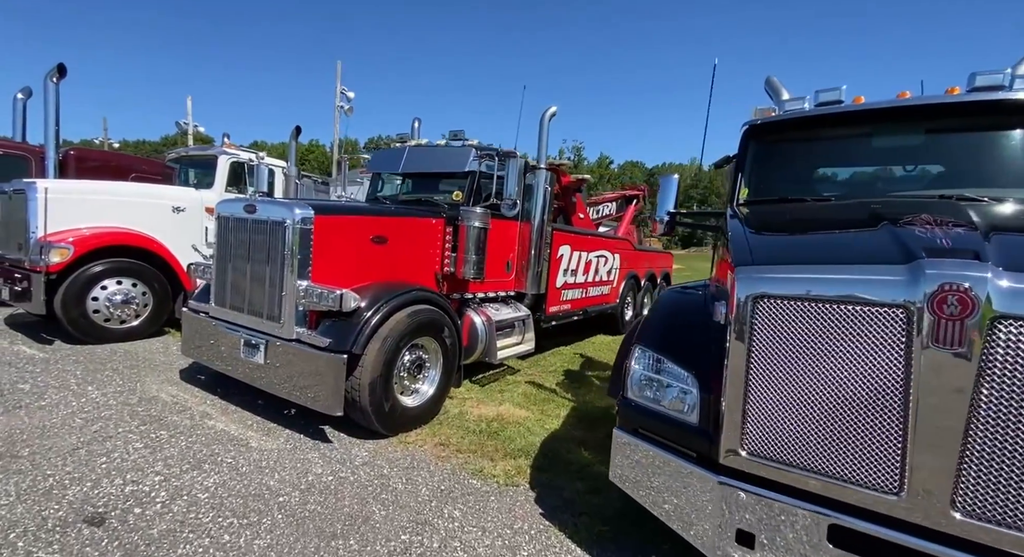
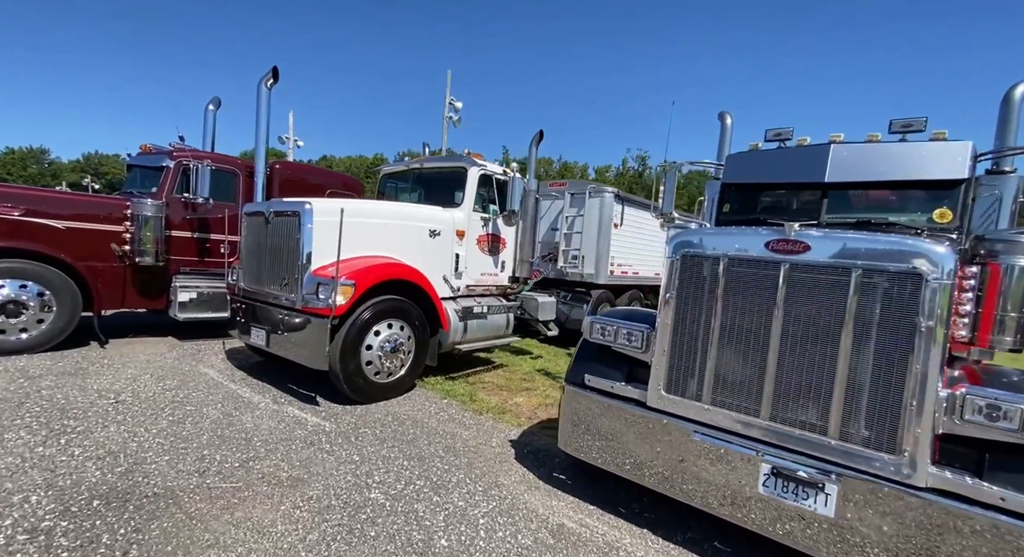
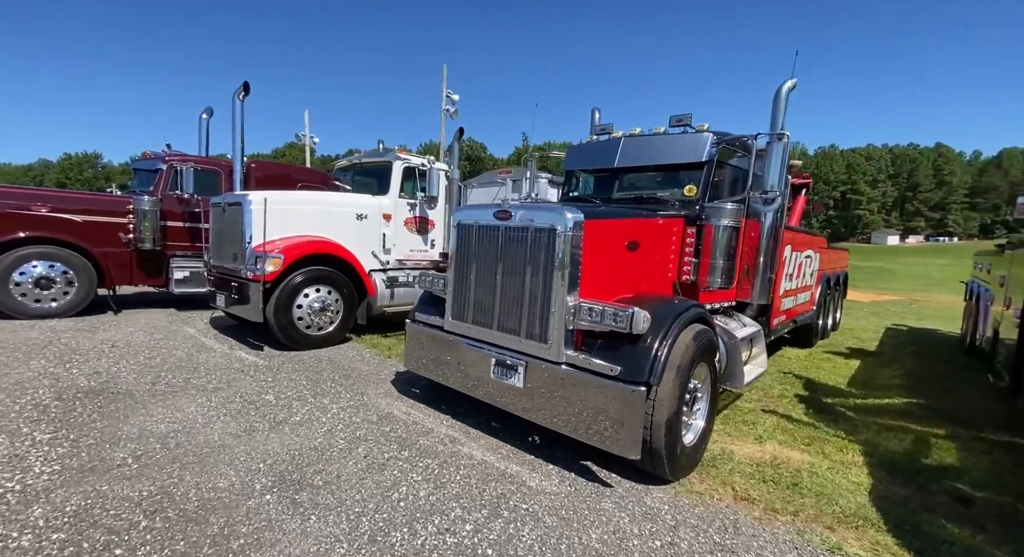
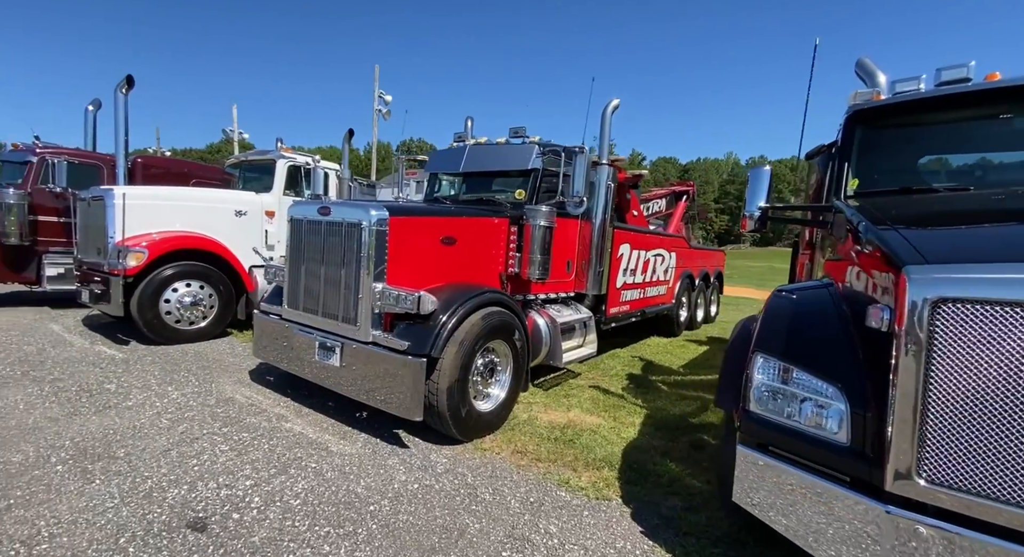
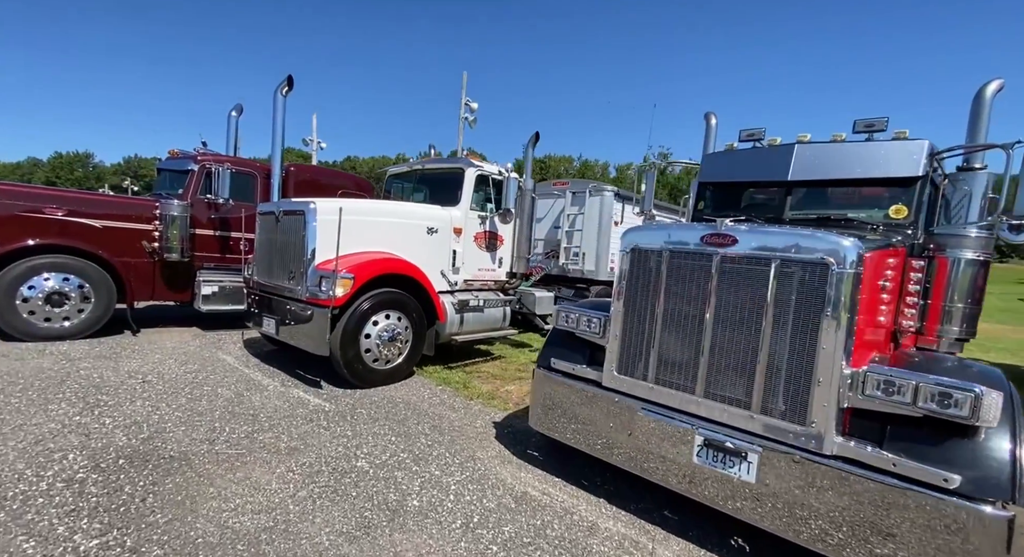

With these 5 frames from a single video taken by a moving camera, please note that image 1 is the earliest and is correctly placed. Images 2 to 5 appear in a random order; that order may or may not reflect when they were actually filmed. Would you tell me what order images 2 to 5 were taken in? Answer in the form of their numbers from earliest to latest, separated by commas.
4, 3, 5, 2
